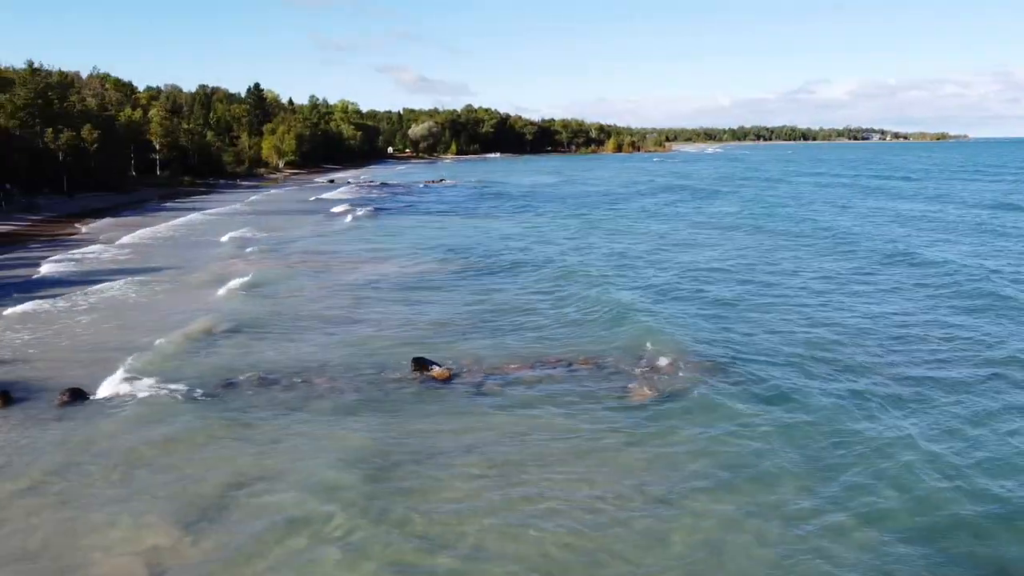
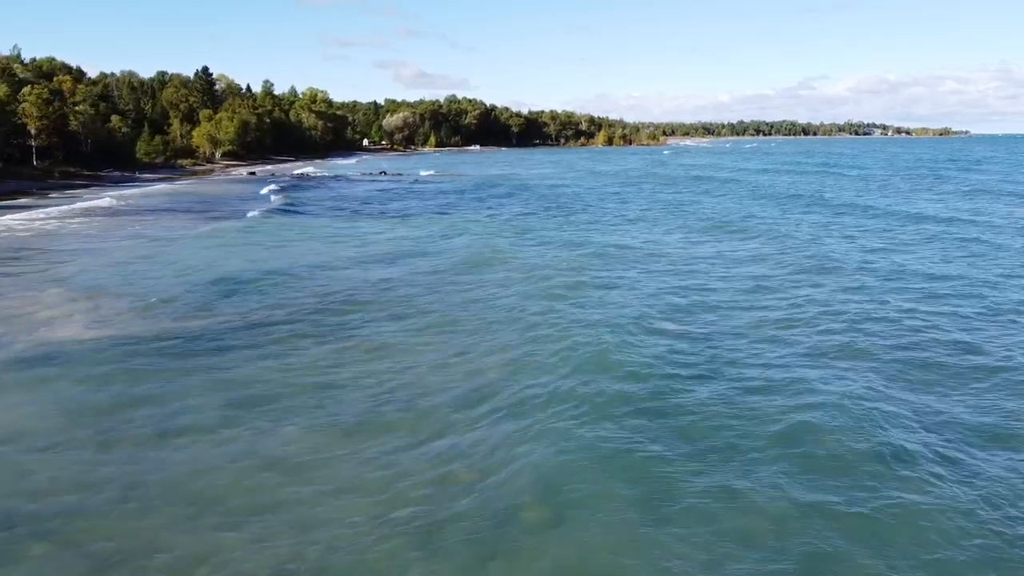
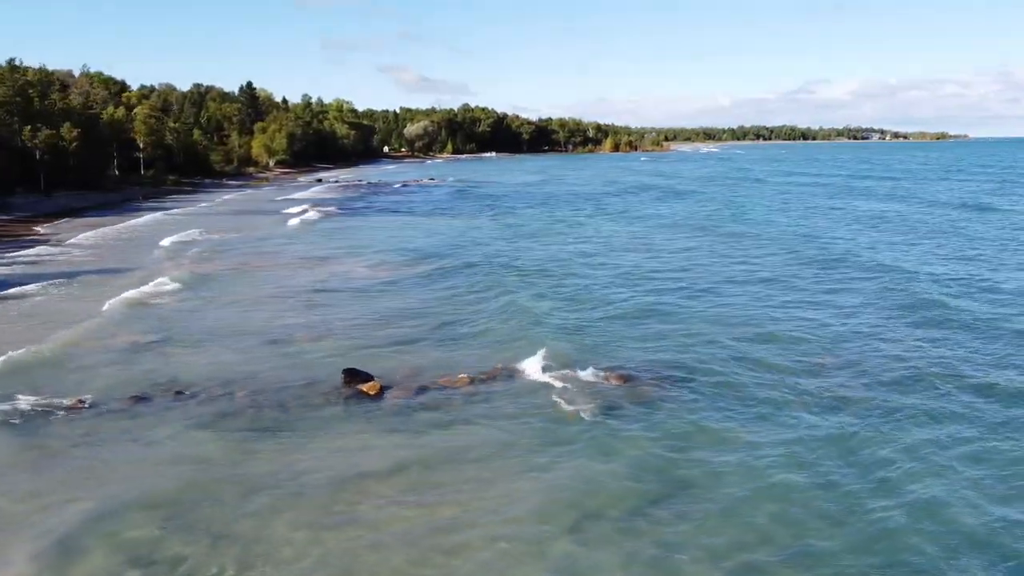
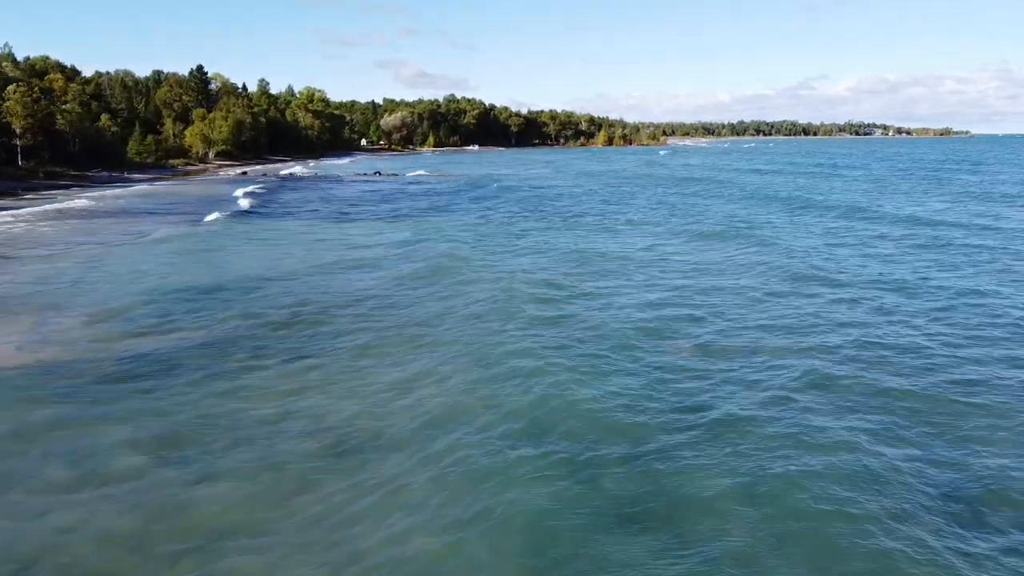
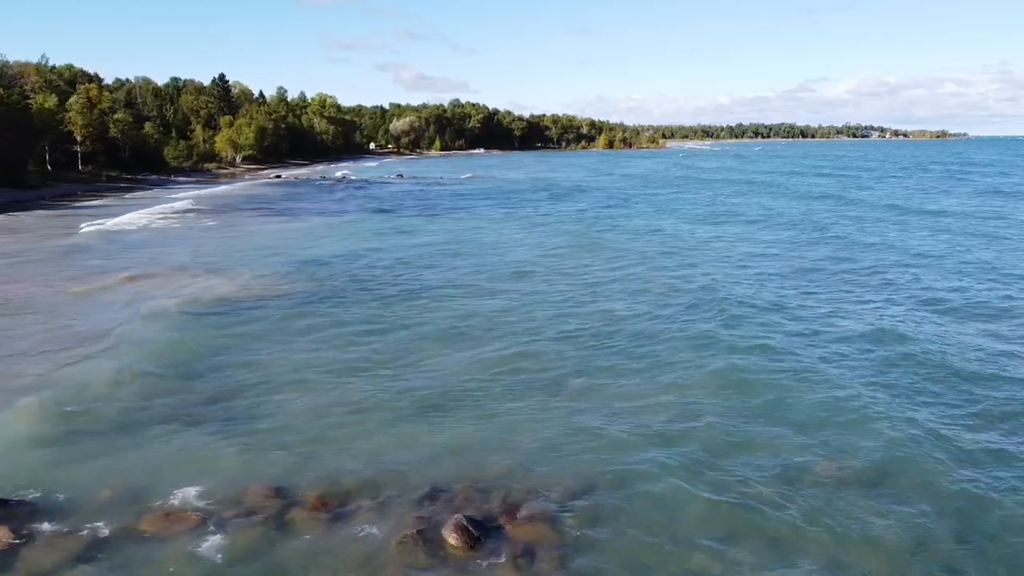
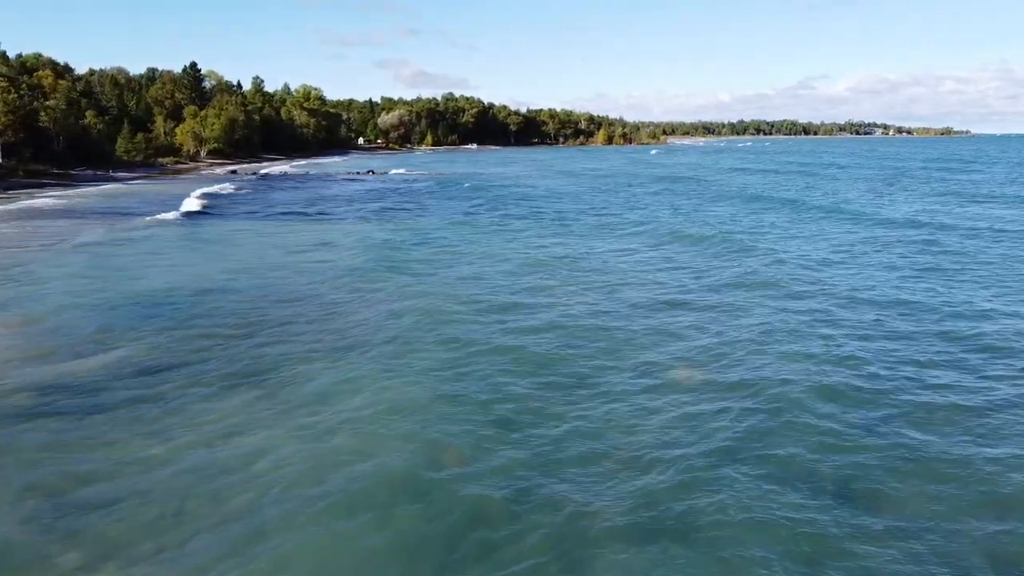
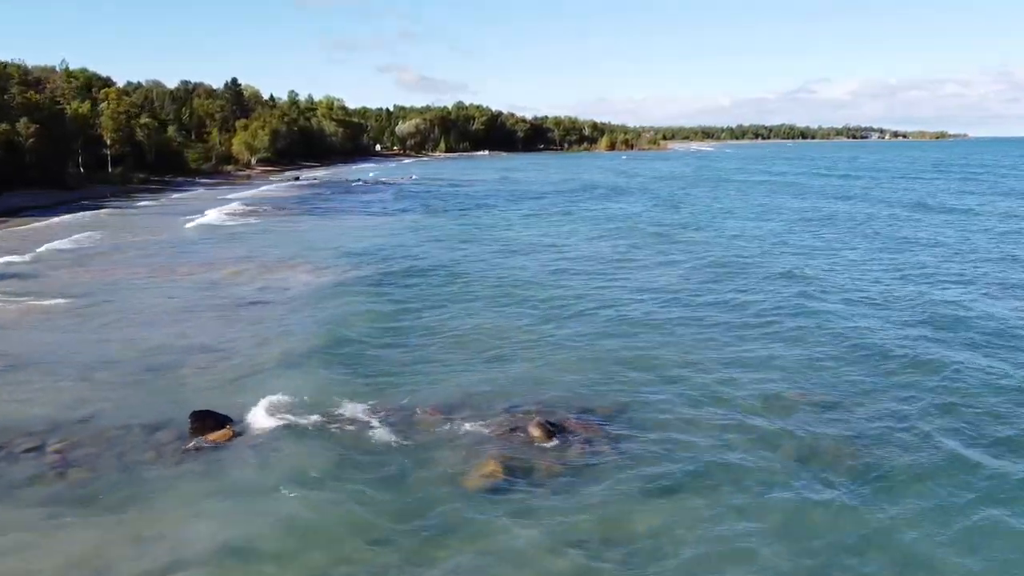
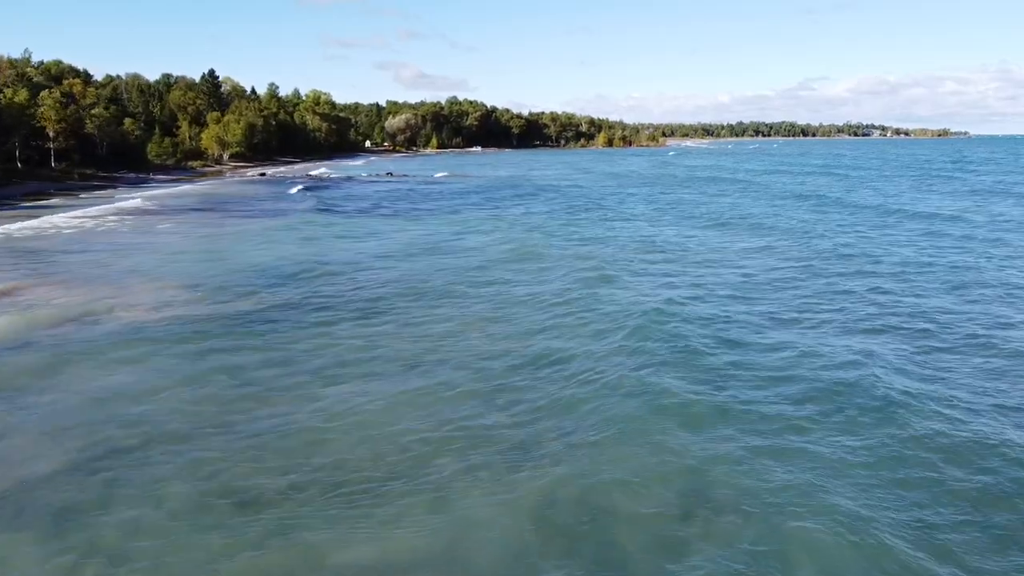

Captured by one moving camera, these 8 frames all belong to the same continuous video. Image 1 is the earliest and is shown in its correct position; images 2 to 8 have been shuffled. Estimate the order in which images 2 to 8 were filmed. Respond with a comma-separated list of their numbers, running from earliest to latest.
3, 7, 5, 8, 2, 4, 6
